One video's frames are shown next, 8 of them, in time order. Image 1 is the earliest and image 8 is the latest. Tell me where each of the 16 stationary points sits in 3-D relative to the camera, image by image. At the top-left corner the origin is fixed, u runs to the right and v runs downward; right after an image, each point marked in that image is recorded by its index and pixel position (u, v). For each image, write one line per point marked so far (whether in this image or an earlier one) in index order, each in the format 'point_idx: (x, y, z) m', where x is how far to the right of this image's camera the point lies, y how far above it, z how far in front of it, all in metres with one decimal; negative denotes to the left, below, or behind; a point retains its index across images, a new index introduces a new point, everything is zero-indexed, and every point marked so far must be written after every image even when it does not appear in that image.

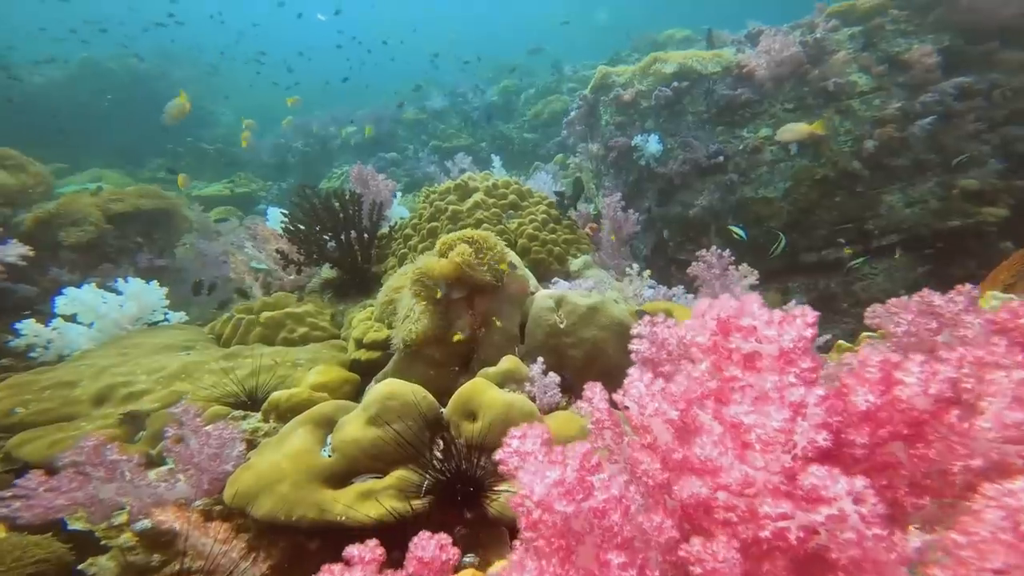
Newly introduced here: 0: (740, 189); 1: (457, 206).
0: (+3.3, +1.5, +6.7) m
1: (-0.6, +0.8, +4.7) m
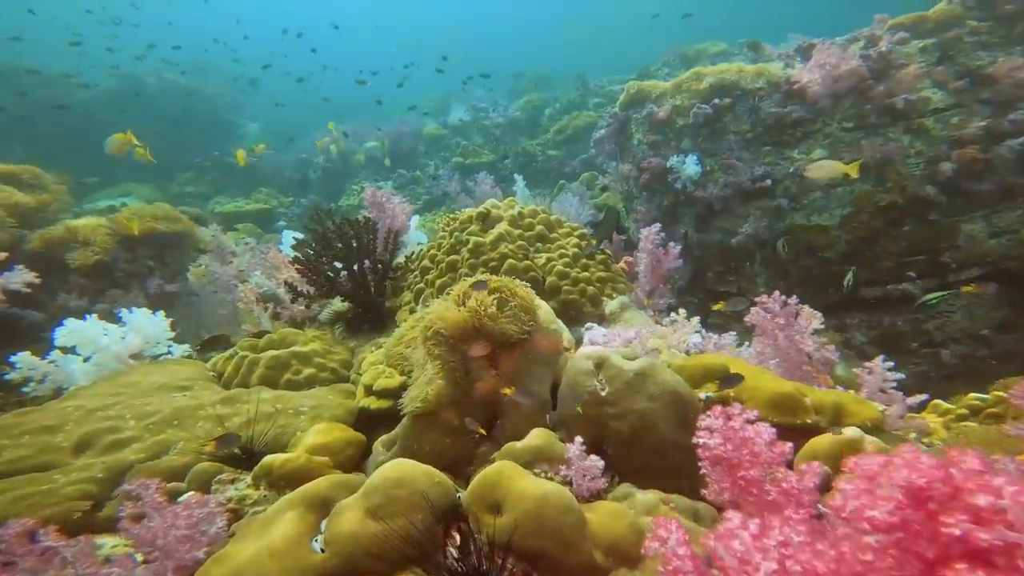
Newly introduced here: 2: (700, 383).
0: (+3.6, +1.0, +6.1) m
1: (-0.3, +0.5, +4.3) m
2: (+1.3, -0.7, +3.2) m
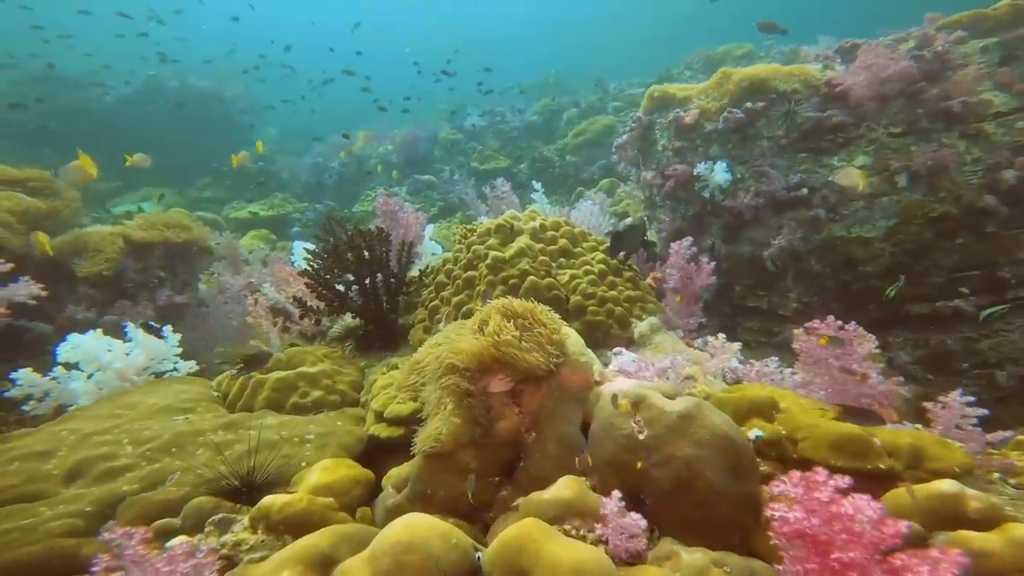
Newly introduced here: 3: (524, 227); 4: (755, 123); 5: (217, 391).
0: (+3.9, +0.8, +5.7) m
1: (-0.1, +0.3, +4.0) m
2: (+1.5, -0.8, +2.9) m
3: (+0.1, +0.6, +4.2) m
4: (+3.5, +2.4, +6.6) m
5: (-2.8, -1.0, +4.3) m
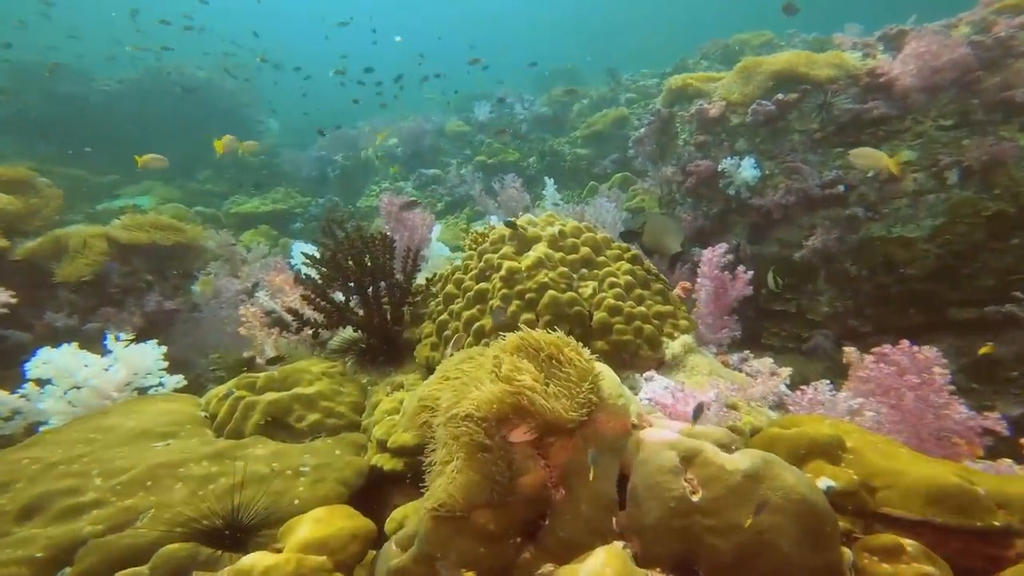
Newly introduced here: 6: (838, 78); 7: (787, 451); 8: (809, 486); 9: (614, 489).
0: (+4.0, +0.7, +5.2) m
1: (0.0, +0.2, +3.6) m
2: (+1.6, -0.9, +2.4) m
3: (+0.3, +0.4, +3.7) m
4: (+3.7, +2.3, +6.1) m
5: (-2.6, -1.0, +3.9) m
6: (+4.3, +2.8, +6.1) m
7: (+1.5, -0.9, +2.5) m
8: (+1.2, -0.8, +2.0) m
9: (+0.5, -0.9, +2.1) m
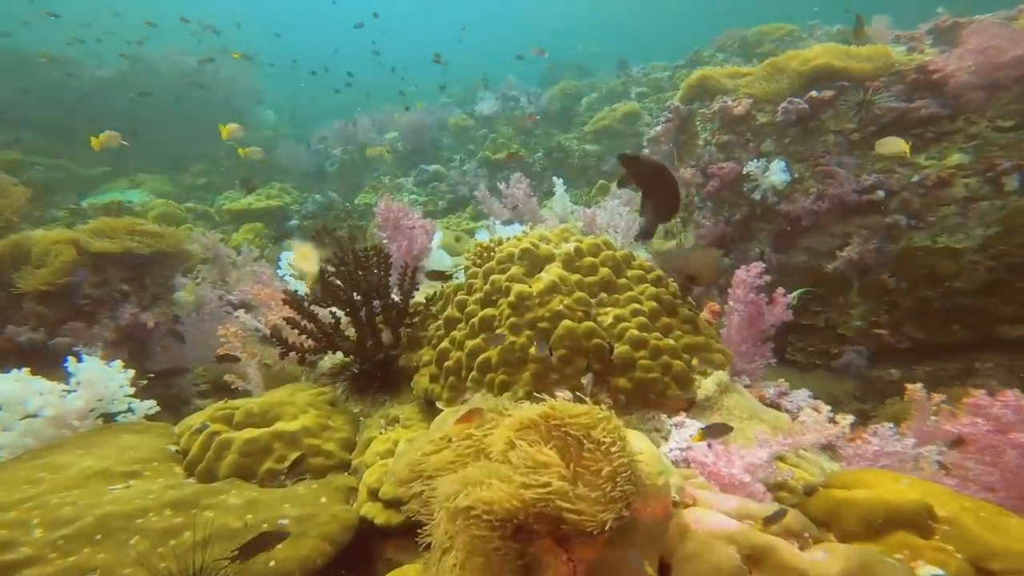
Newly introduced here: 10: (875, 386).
0: (+4.1, +0.5, +4.7) m
1: (+0.1, 0.0, +3.1) m
2: (+1.6, -1.1, +2.0) m
3: (+0.3, +0.3, +3.3) m
4: (+3.8, +2.2, +5.6) m
5: (-2.6, -1.2, +3.5) m
6: (+4.4, +2.6, +5.6) m
7: (+1.6, -1.1, +2.1) m
8: (+1.3, -1.1, +1.5) m
9: (+0.5, -1.1, +1.7) m
10: (+3.6, -0.9, +4.7) m
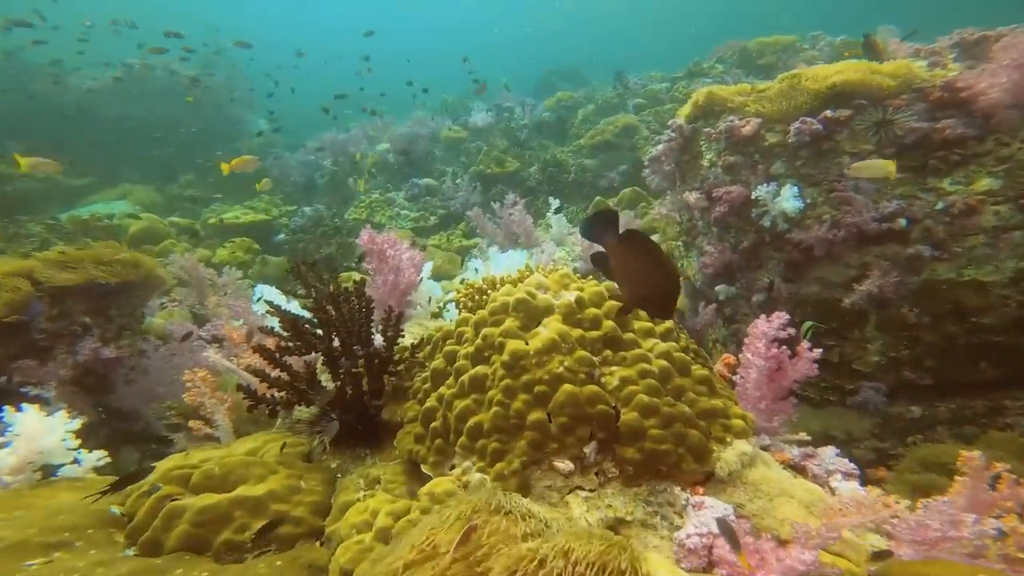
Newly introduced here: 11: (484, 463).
0: (+4.1, +0.2, +4.4) m
1: (0.0, -0.3, +2.8) m
2: (+1.6, -1.5, +1.7) m
3: (+0.3, -0.1, +3.0) m
4: (+3.7, +1.8, +5.3) m
5: (-2.6, -1.5, +3.1) m
6: (+4.3, +2.3, +5.3) m
7: (+1.5, -1.4, +1.7) m
8: (+1.3, -1.4, +1.2) m
9: (+0.5, -1.5, +1.3) m
10: (+3.6, -1.3, +4.3) m
11: (-0.2, -1.0, +2.6) m
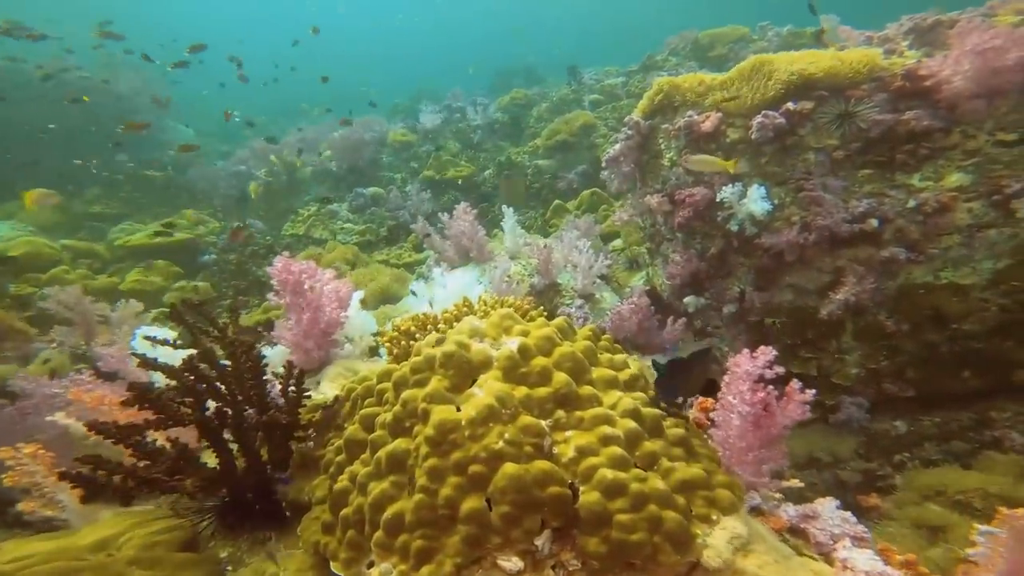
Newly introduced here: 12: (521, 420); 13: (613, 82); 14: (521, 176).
0: (+3.6, +0.1, +4.1) m
1: (-0.3, -0.5, +2.2) m
2: (+1.4, -1.6, +1.2) m
3: (-0.1, -0.3, +2.4) m
4: (+3.1, +1.7, +5.0) m
5: (-2.9, -1.9, +2.4) m
6: (+3.7, +2.2, +4.9) m
7: (+1.3, -1.6, +1.2) m
8: (+1.1, -1.6, +0.7) m
9: (+0.3, -1.7, +0.8) m
10: (+3.2, -1.3, +4.0) m
11: (-0.5, -1.2, +2.0) m
12: (0.0, -0.6, +2.1) m
13: (+2.9, +5.9, +13.1) m
14: (+0.2, +2.3, +9.3) m
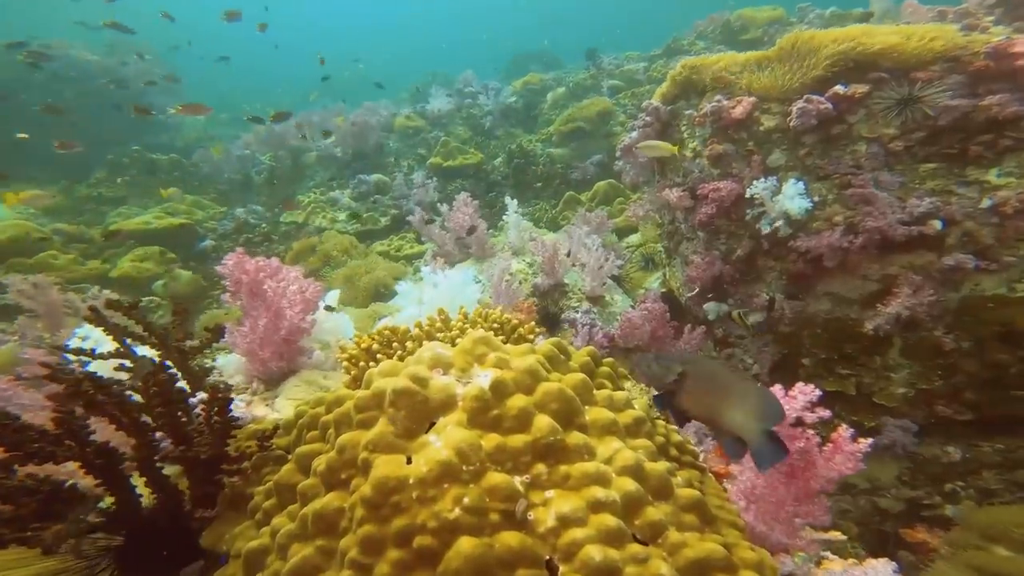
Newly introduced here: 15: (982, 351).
0: (+3.5, 0.0, +3.5) m
1: (-0.4, -0.6, +1.7) m
2: (+1.2, -1.8, +0.7) m
3: (-0.2, -0.3, +1.9) m
4: (+3.1, +1.6, +4.3) m
5: (-3.1, -1.9, +2.0) m
6: (+3.7, +2.1, +4.3) m
7: (+1.1, -1.7, +0.8) m
8: (+0.9, -1.7, +0.2) m
9: (+0.1, -1.8, +0.3) m
10: (+3.1, -1.4, +3.4) m
11: (-0.6, -1.3, +1.6) m
12: (-0.1, -0.7, +1.6) m
13: (+3.4, +6.0, +12.4) m
14: (+0.5, +2.3, +8.7) m
15: (+3.5, -0.5, +3.4) m
